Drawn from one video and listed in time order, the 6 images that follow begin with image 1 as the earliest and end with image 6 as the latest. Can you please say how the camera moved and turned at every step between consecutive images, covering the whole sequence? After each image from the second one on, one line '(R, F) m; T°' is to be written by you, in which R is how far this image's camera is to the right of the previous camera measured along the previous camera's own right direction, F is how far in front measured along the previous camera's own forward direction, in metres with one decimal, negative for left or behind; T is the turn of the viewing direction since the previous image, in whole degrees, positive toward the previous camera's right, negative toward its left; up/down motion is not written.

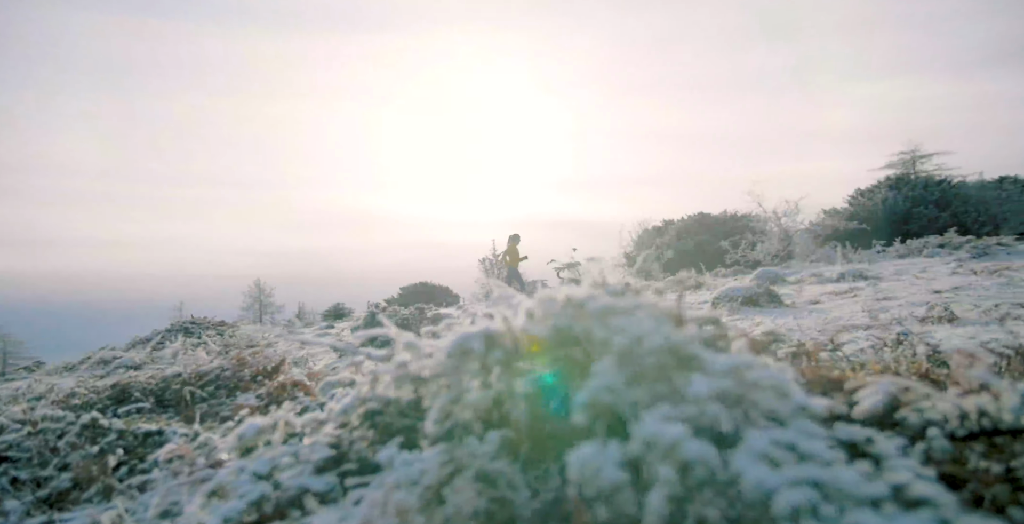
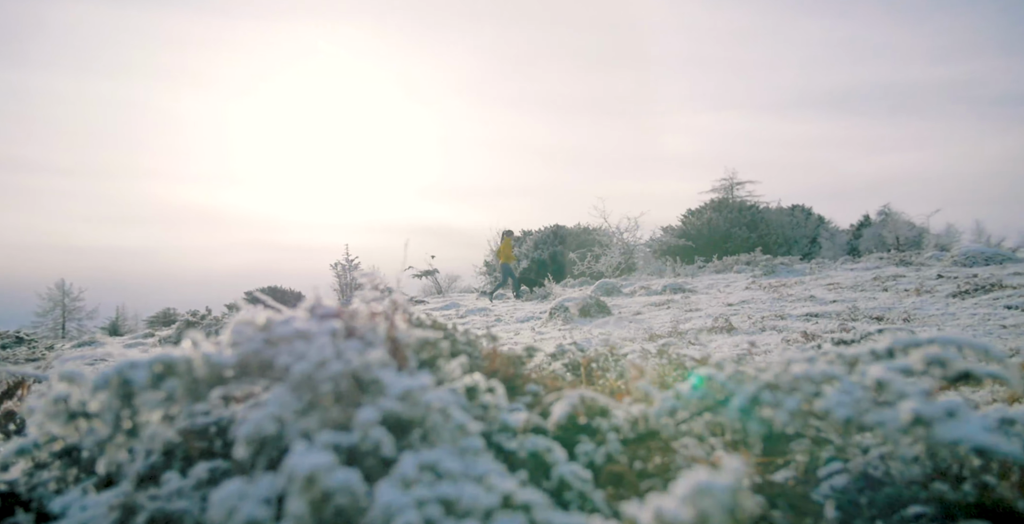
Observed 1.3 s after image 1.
(+0.5, -0.7) m; +12°
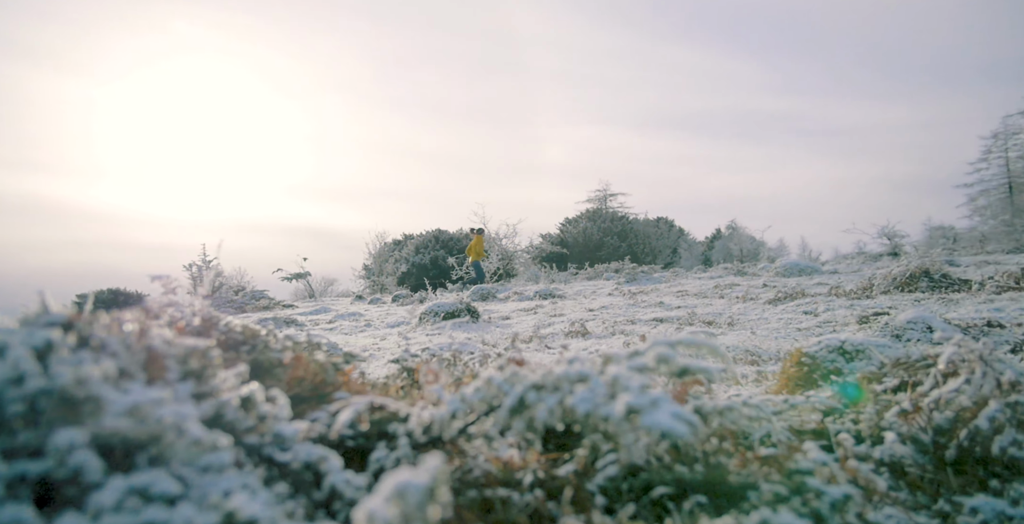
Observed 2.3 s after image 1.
(+0.4, -0.2) m; +10°
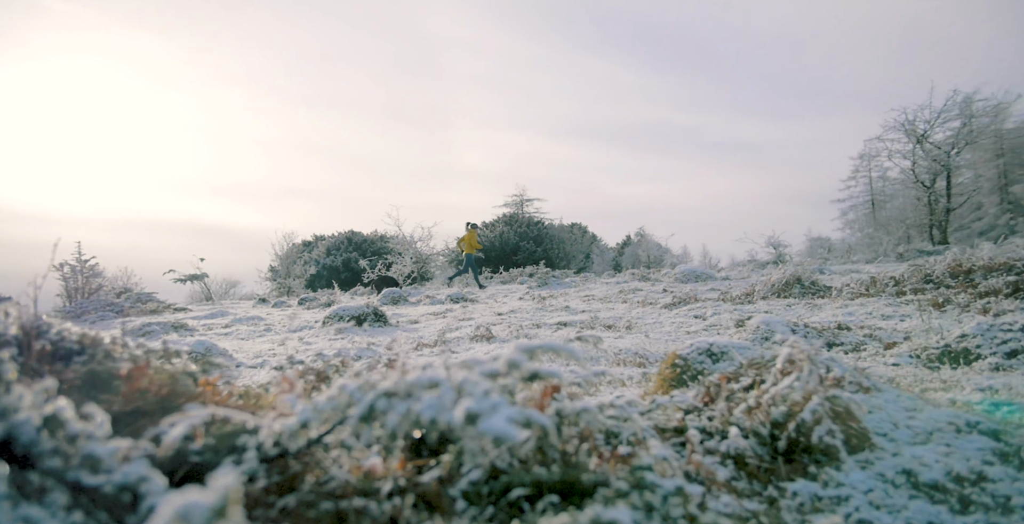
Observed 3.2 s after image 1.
(+0.3, 0.0) m; +7°
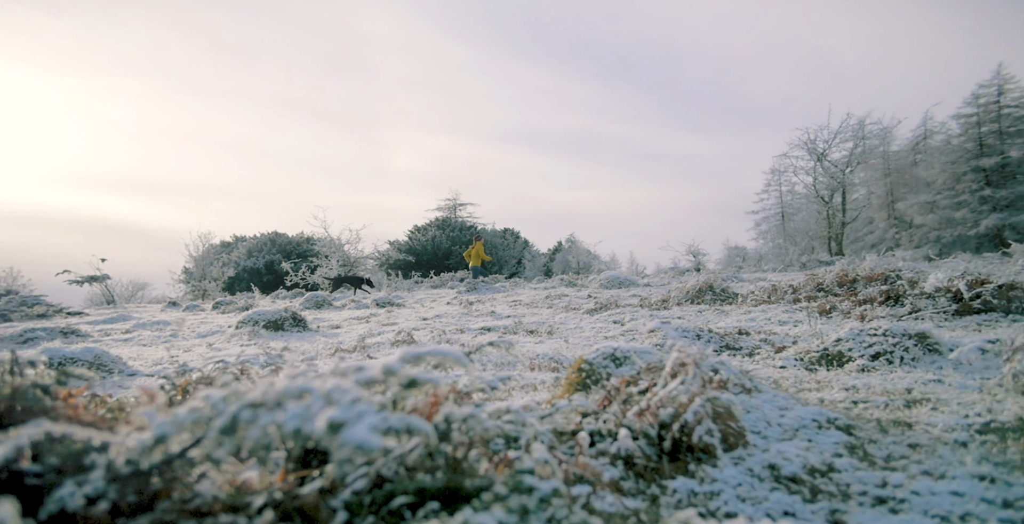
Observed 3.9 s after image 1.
(+0.2, +0.1) m; +6°
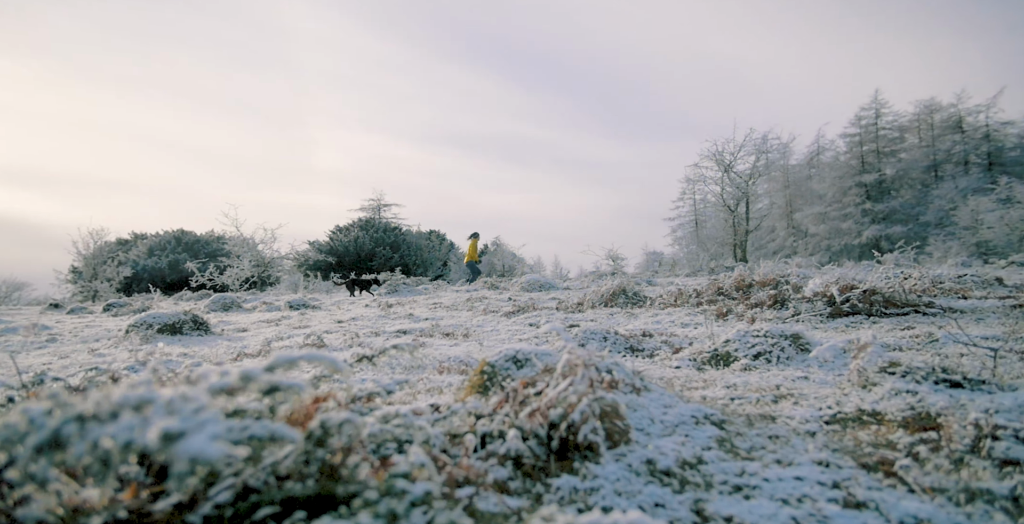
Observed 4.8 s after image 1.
(+0.2, +0.1) m; +6°
